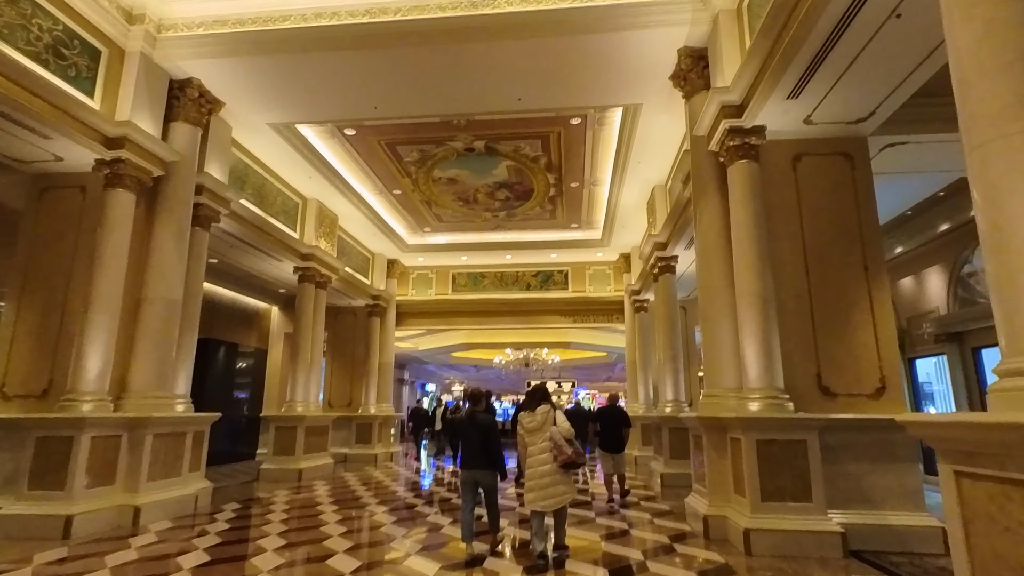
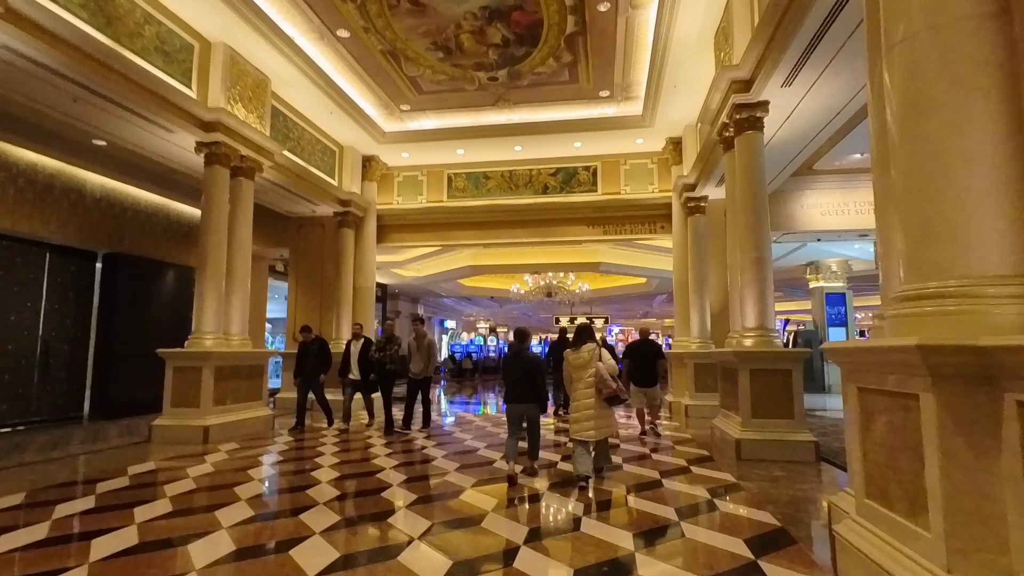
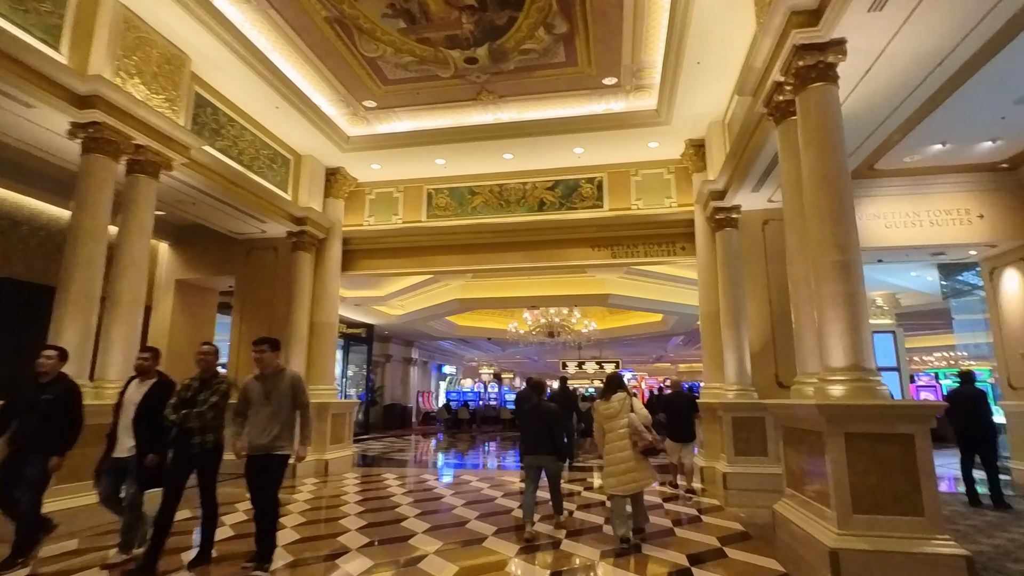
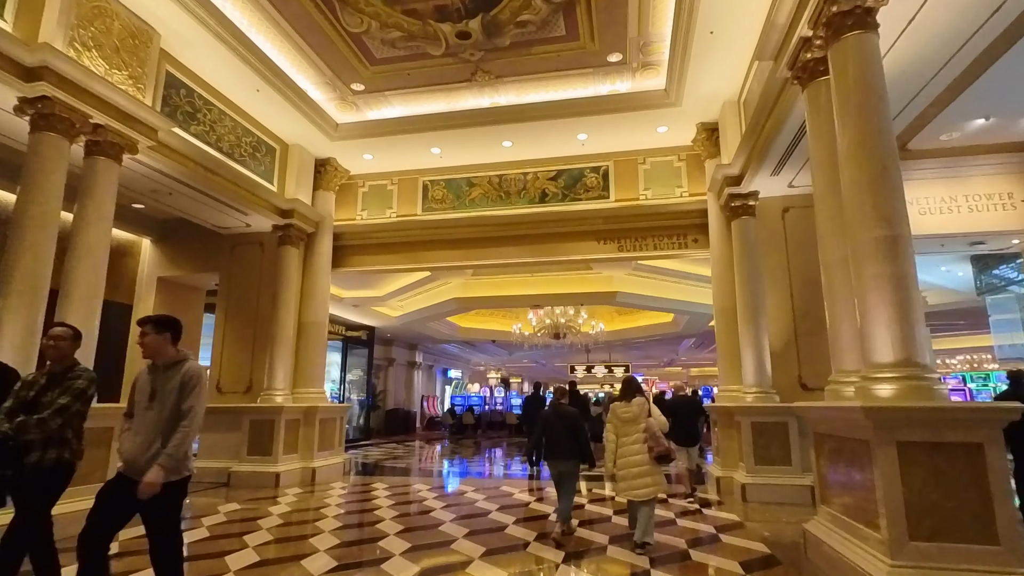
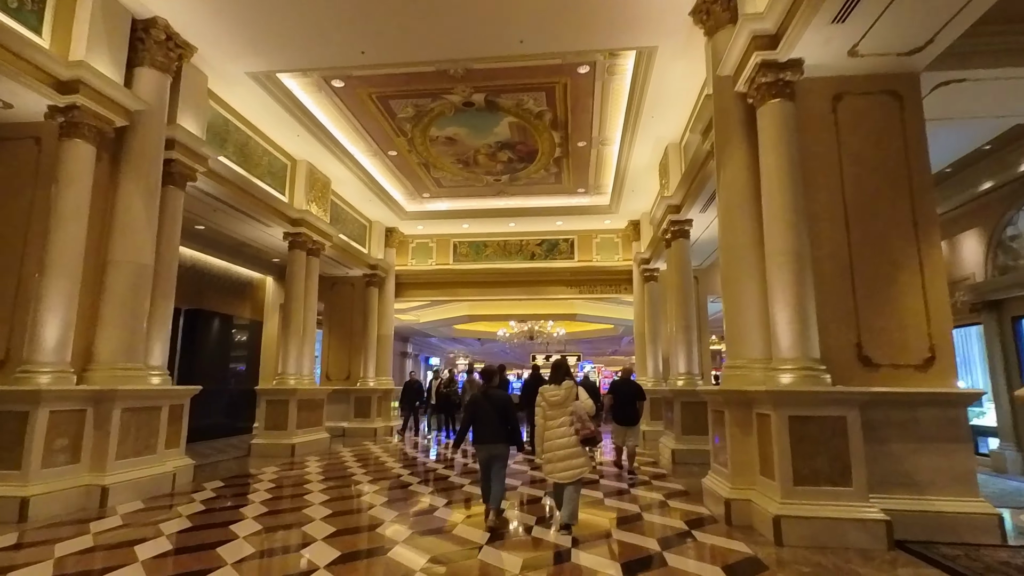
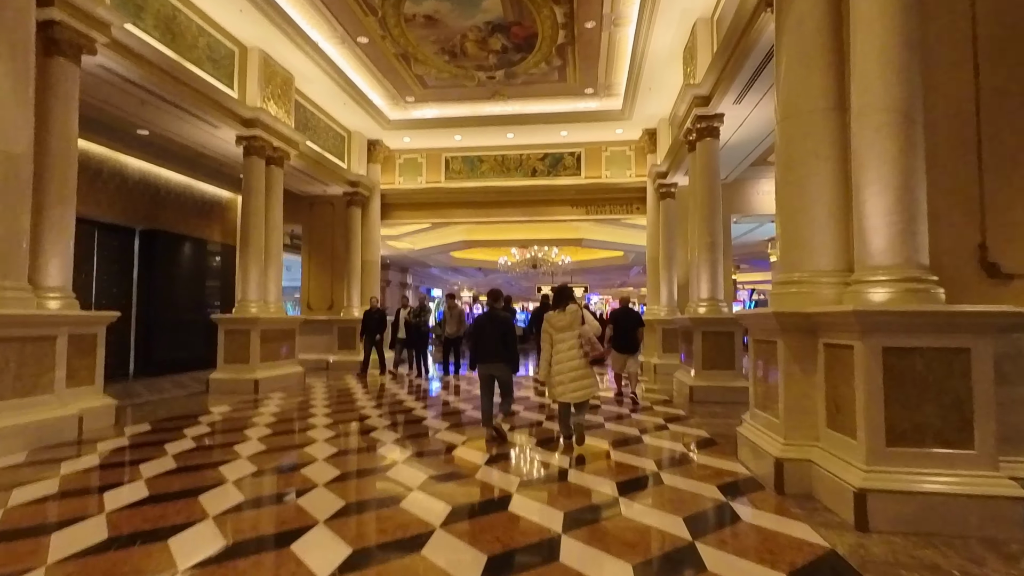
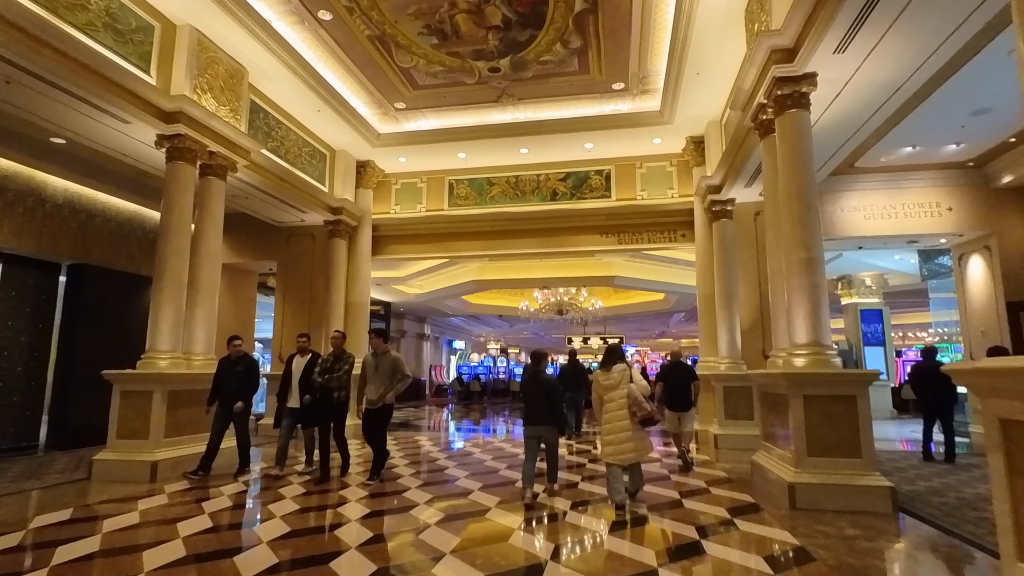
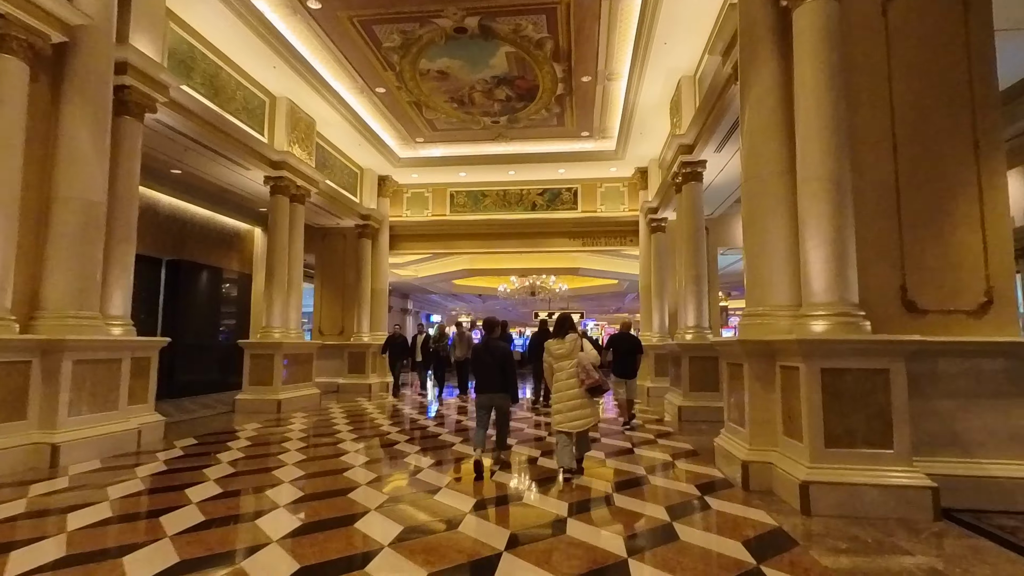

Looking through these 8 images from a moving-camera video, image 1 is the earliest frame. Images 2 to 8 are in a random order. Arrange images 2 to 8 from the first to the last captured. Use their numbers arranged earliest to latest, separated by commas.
5, 8, 6, 2, 7, 3, 4
